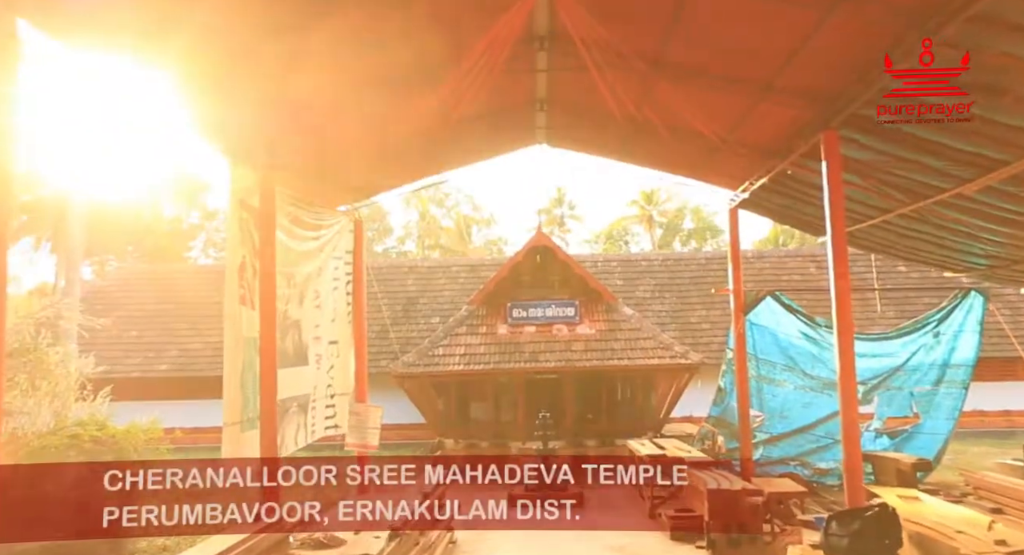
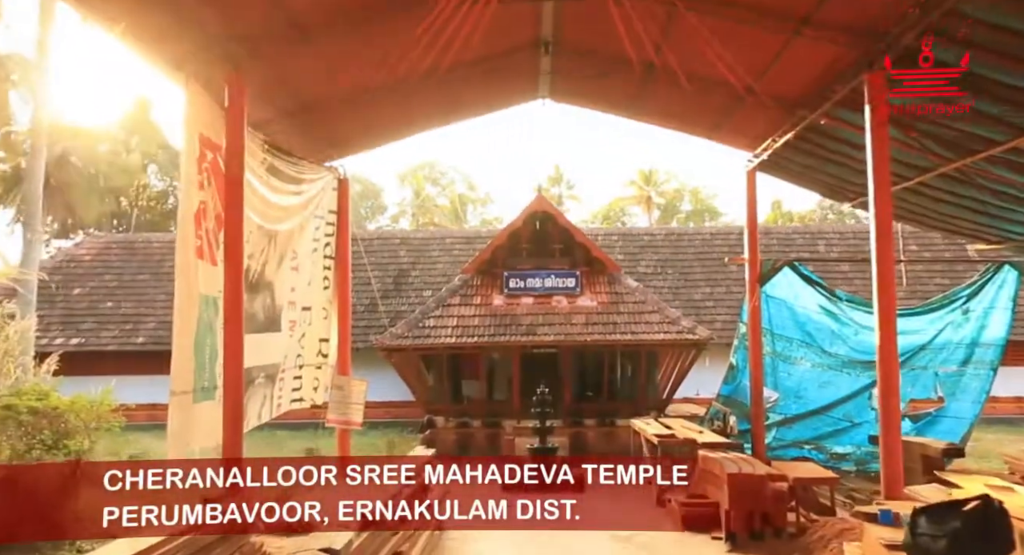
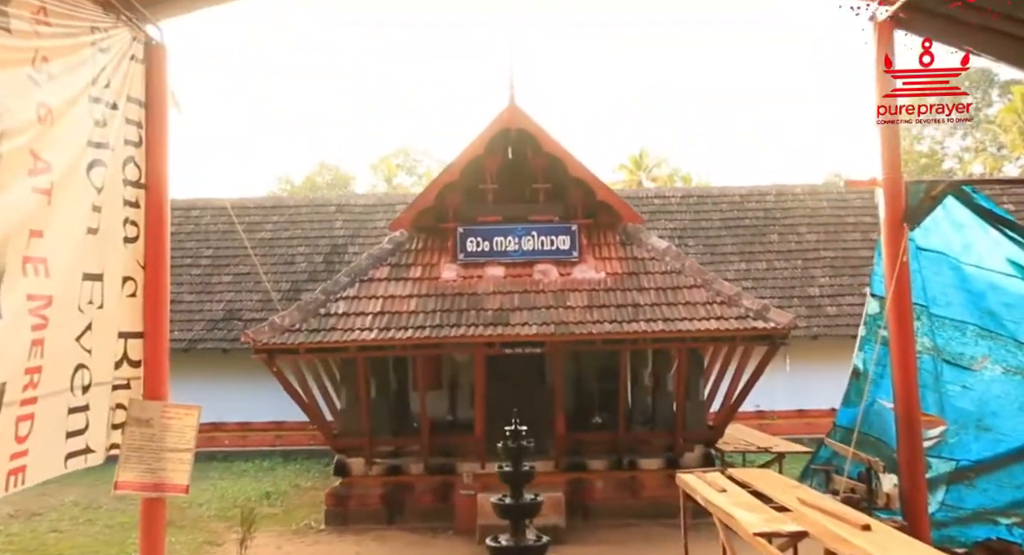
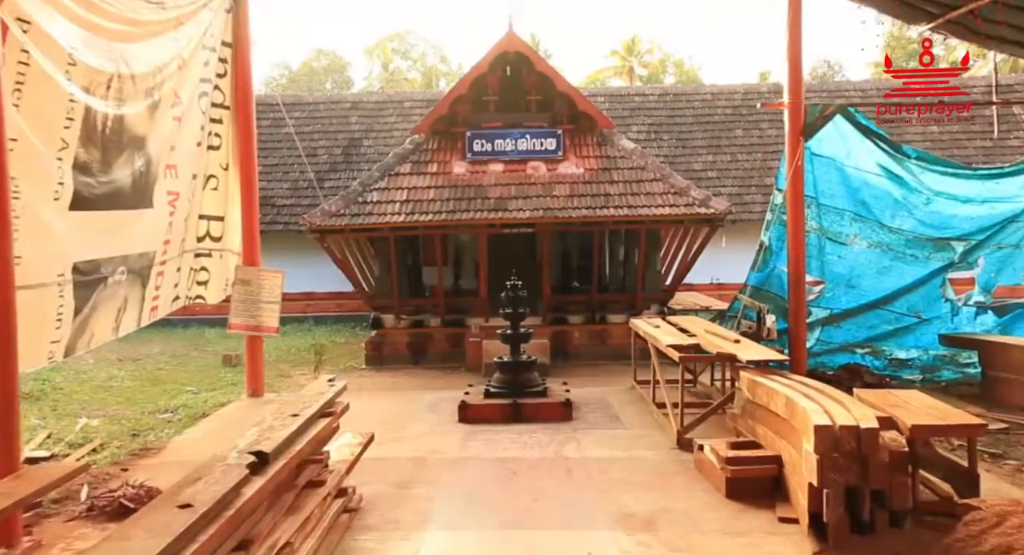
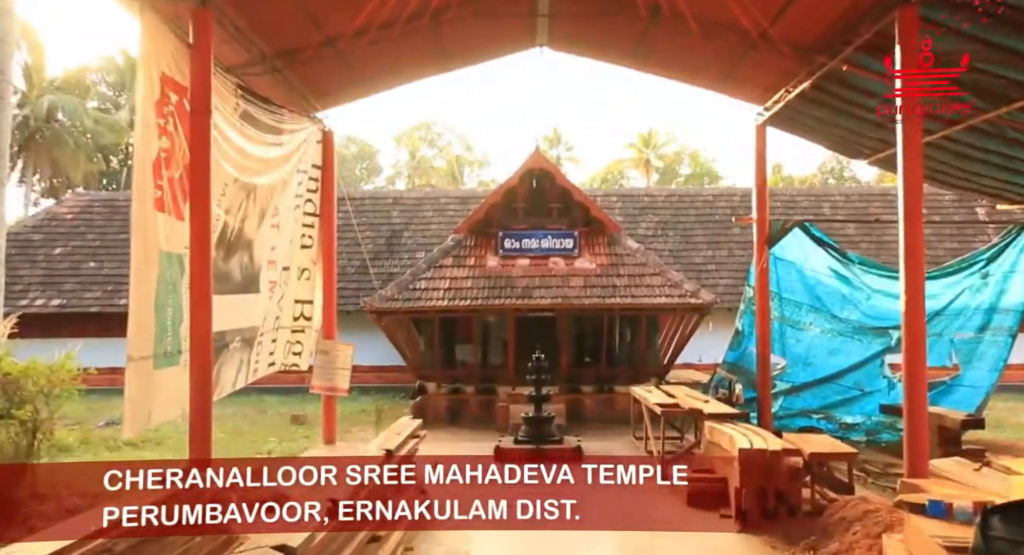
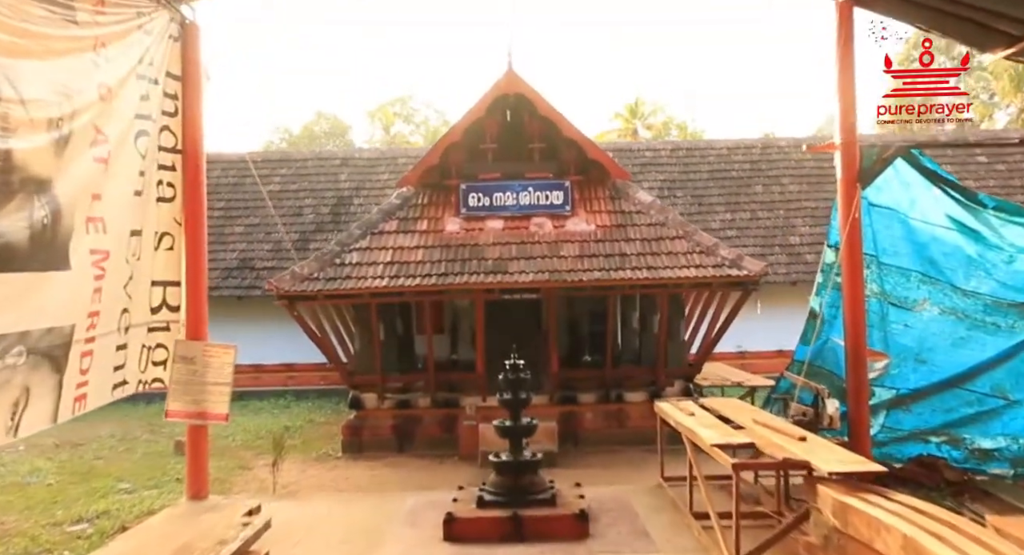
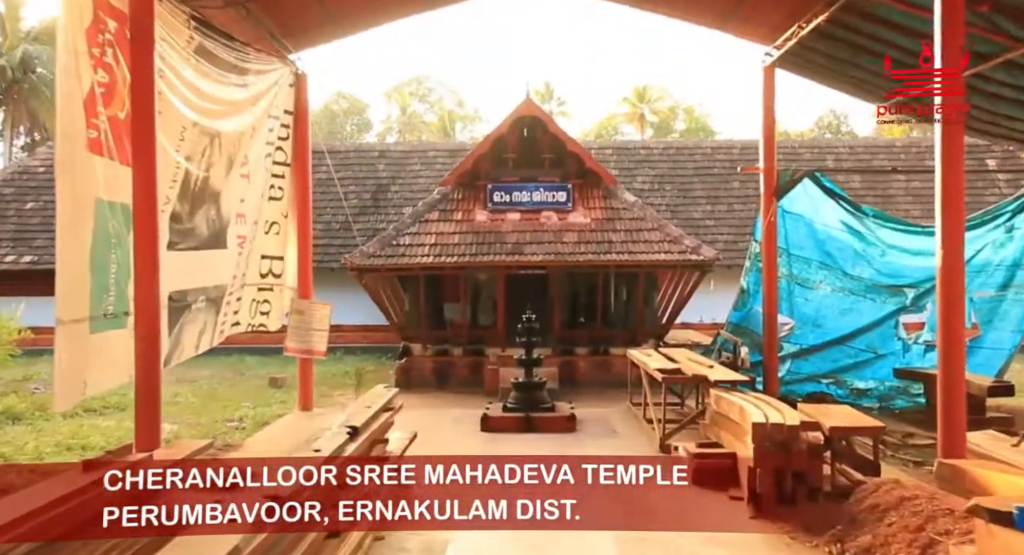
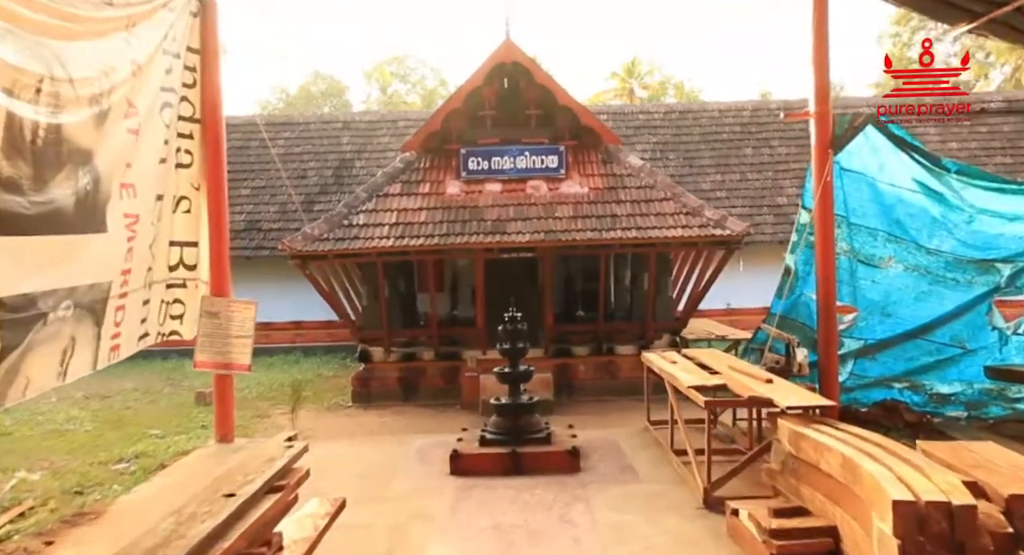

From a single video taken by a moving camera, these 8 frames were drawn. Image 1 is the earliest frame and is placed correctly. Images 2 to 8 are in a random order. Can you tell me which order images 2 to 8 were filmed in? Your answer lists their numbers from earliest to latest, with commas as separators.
2, 5, 7, 4, 8, 6, 3
